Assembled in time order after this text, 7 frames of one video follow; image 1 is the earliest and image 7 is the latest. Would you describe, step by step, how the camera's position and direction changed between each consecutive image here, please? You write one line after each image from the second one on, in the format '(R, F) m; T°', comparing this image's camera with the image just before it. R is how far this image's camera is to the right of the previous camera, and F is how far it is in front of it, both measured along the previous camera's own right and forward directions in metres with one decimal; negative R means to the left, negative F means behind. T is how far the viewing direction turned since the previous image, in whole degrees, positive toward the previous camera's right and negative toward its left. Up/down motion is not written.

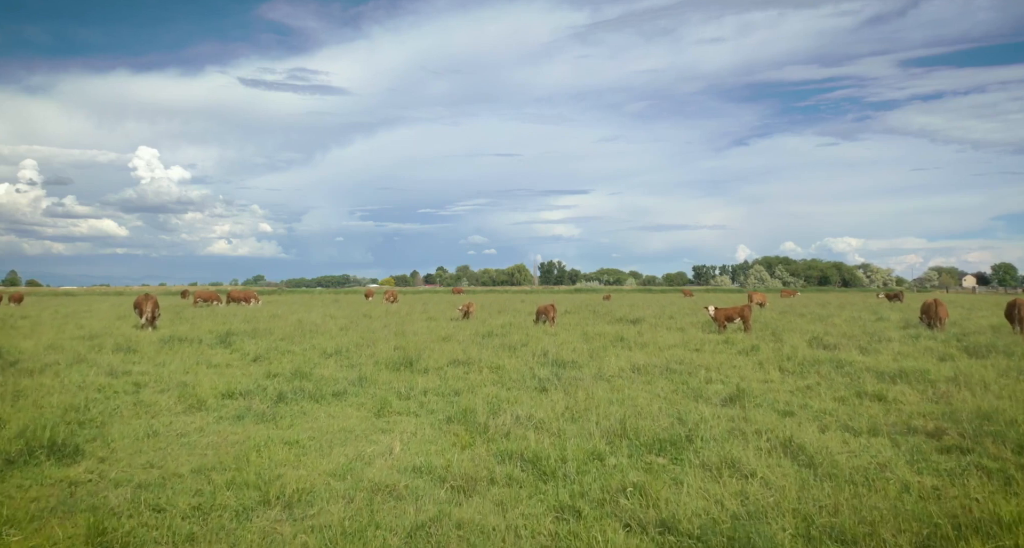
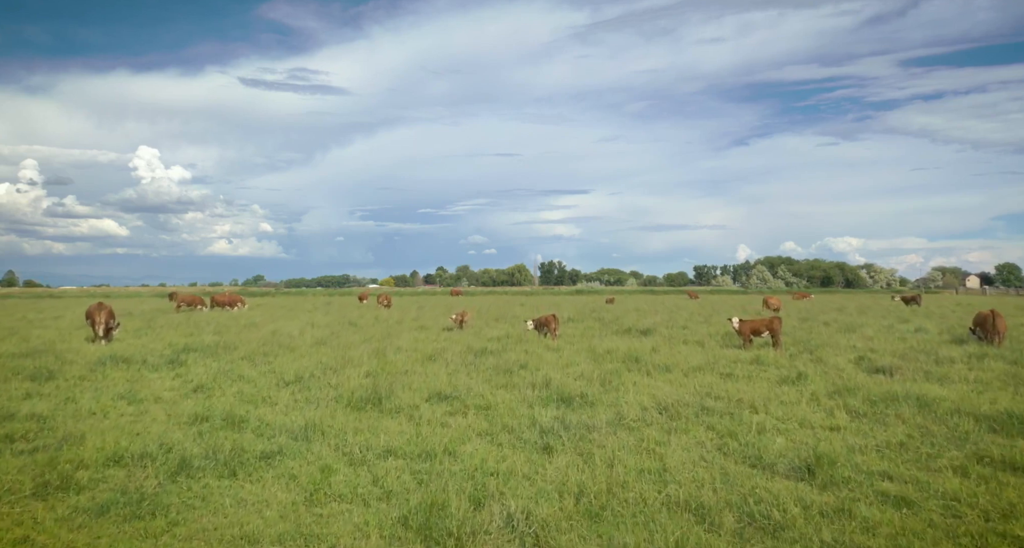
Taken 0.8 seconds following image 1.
(+0.1, +2.3) m; 0°
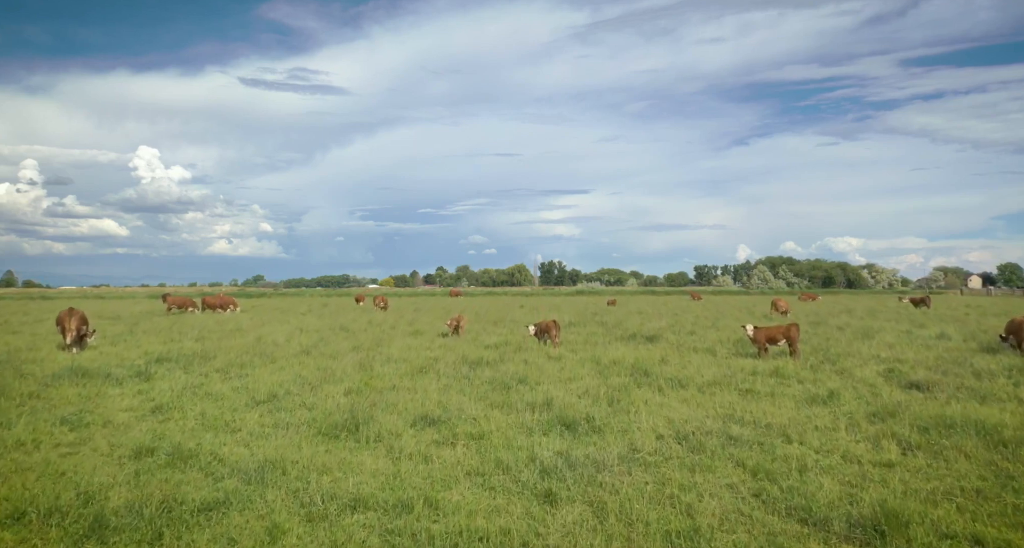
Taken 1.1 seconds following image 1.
(0.0, +1.1) m; 0°
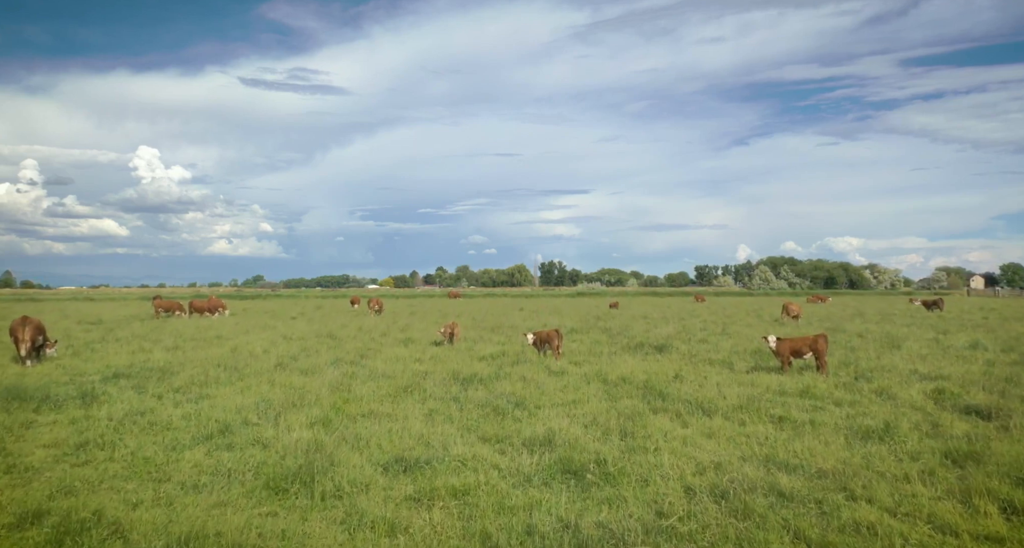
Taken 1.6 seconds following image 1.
(+0.1, +1.5) m; 0°
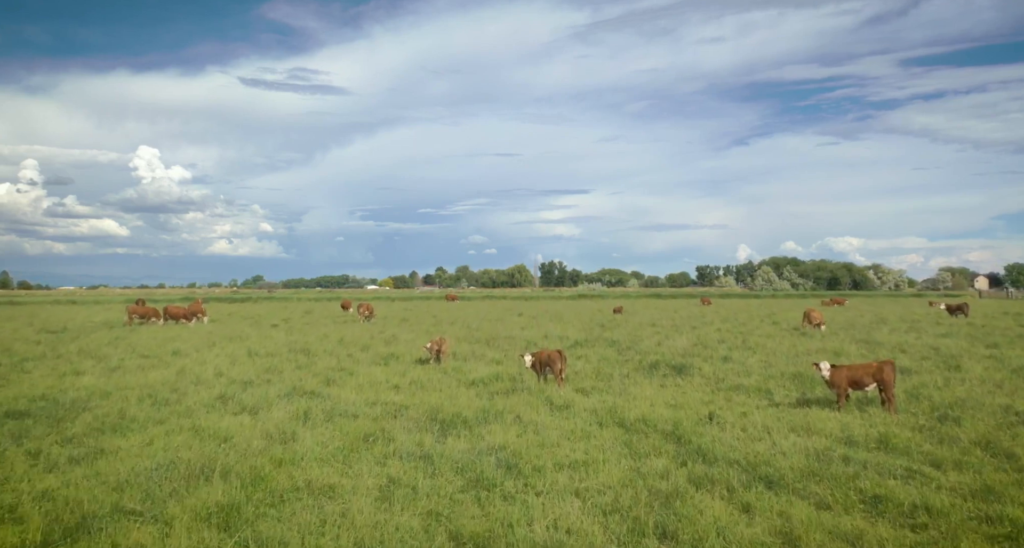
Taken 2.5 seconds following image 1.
(+0.1, +2.7) m; 0°
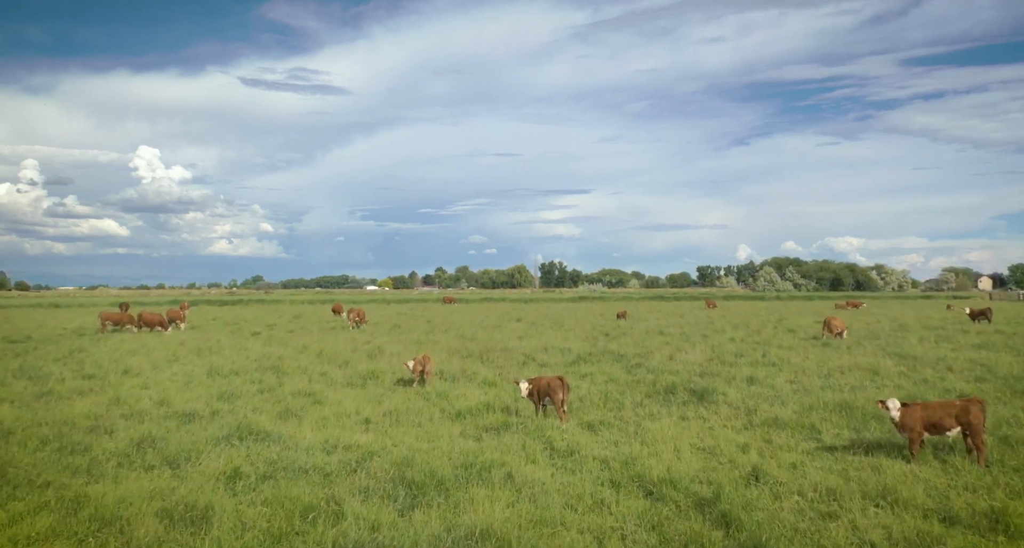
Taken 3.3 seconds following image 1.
(+0.1, +2.3) m; 0°
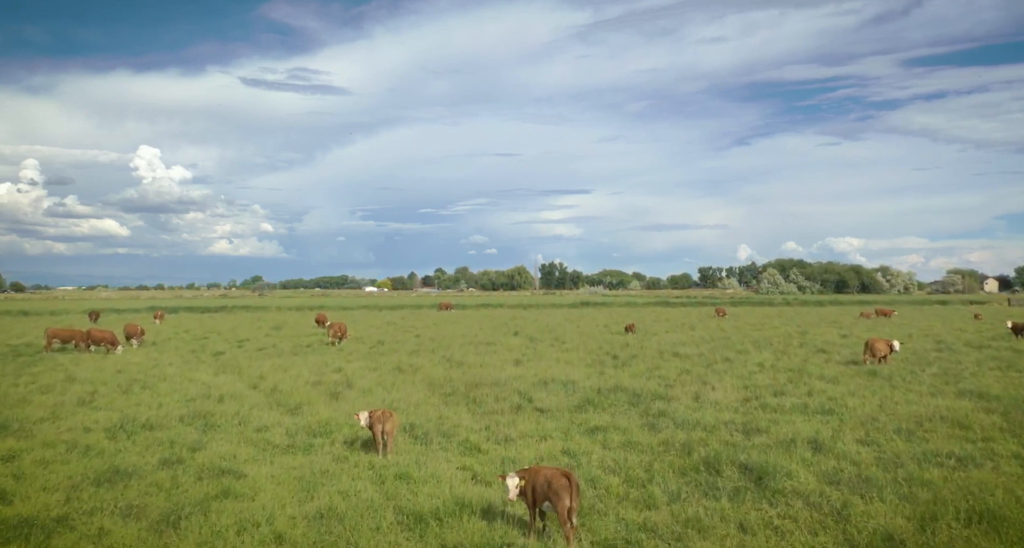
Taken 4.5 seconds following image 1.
(+0.2, +3.9) m; 0°
